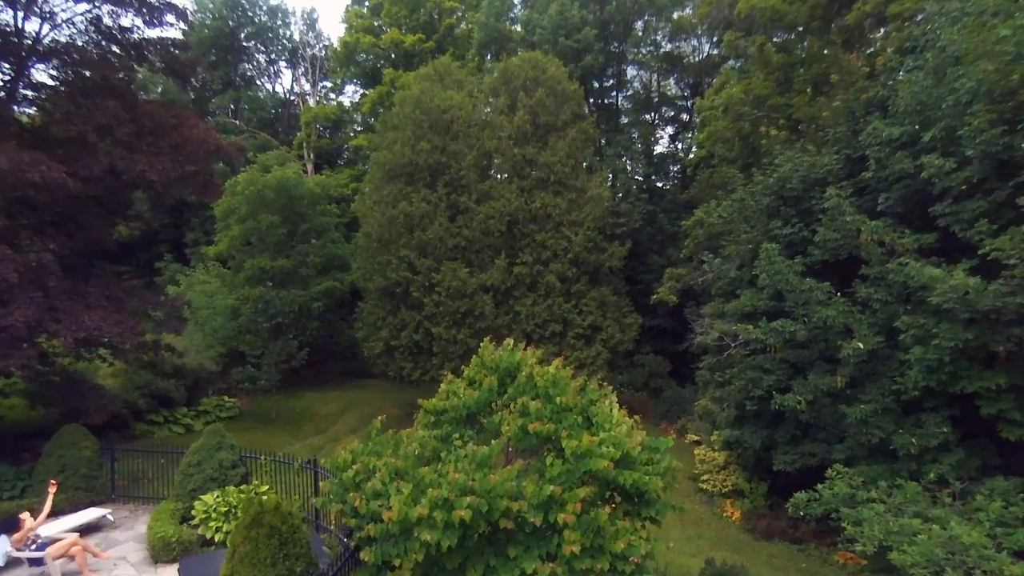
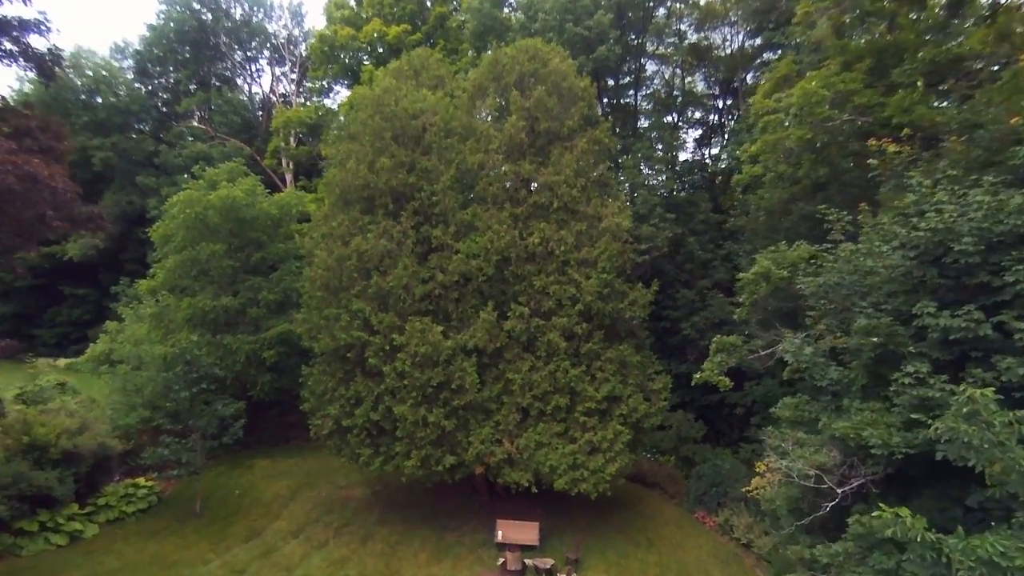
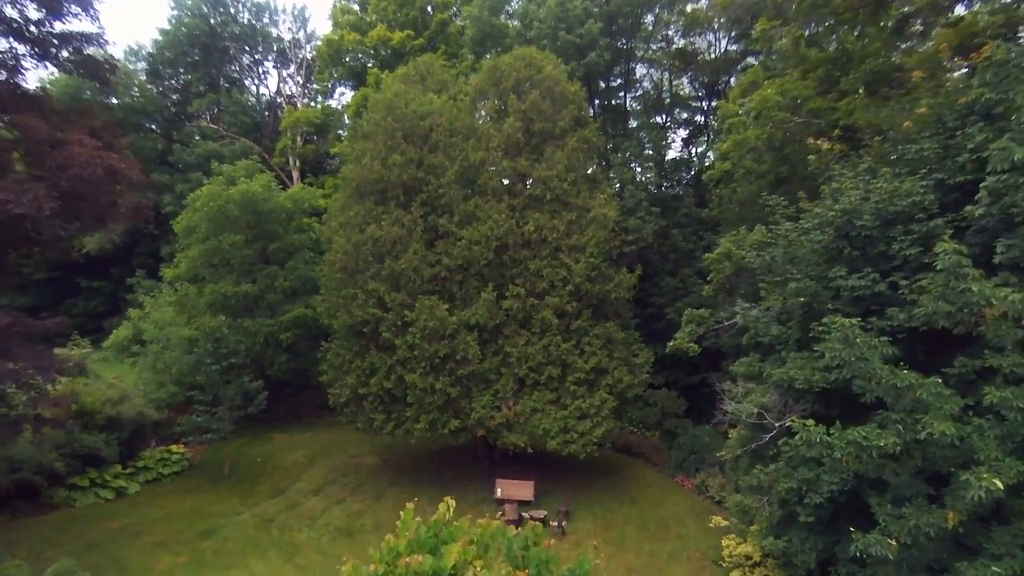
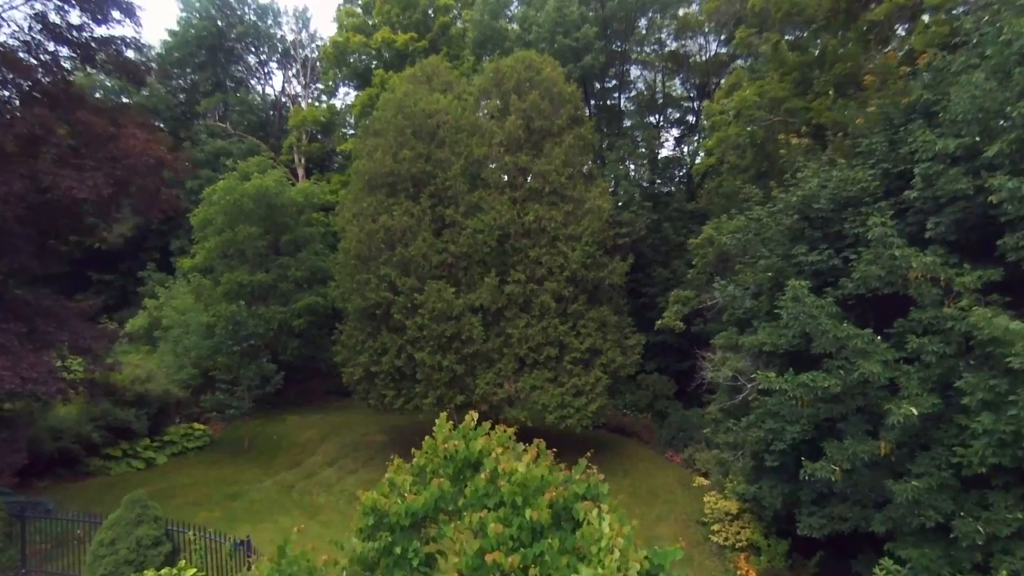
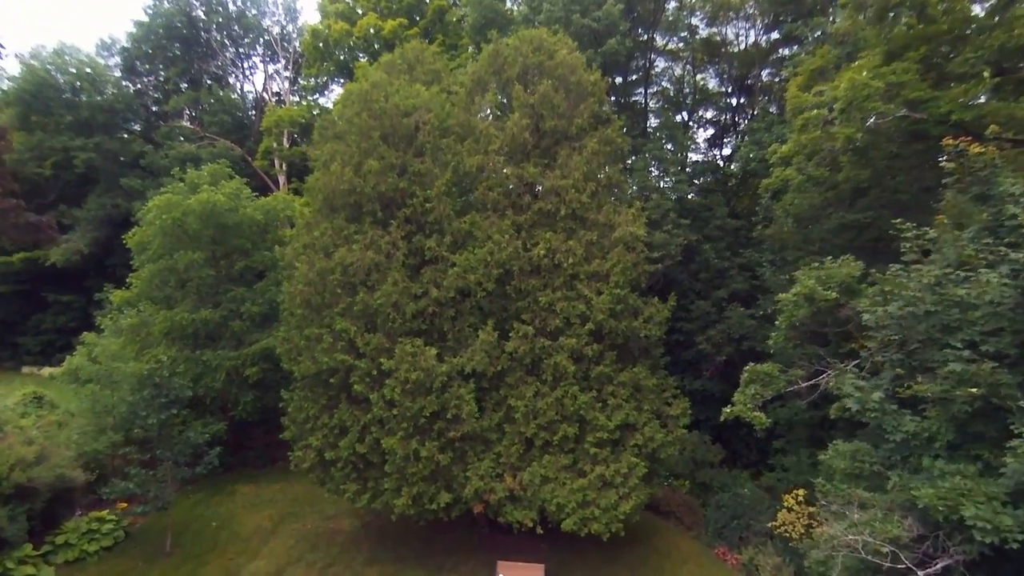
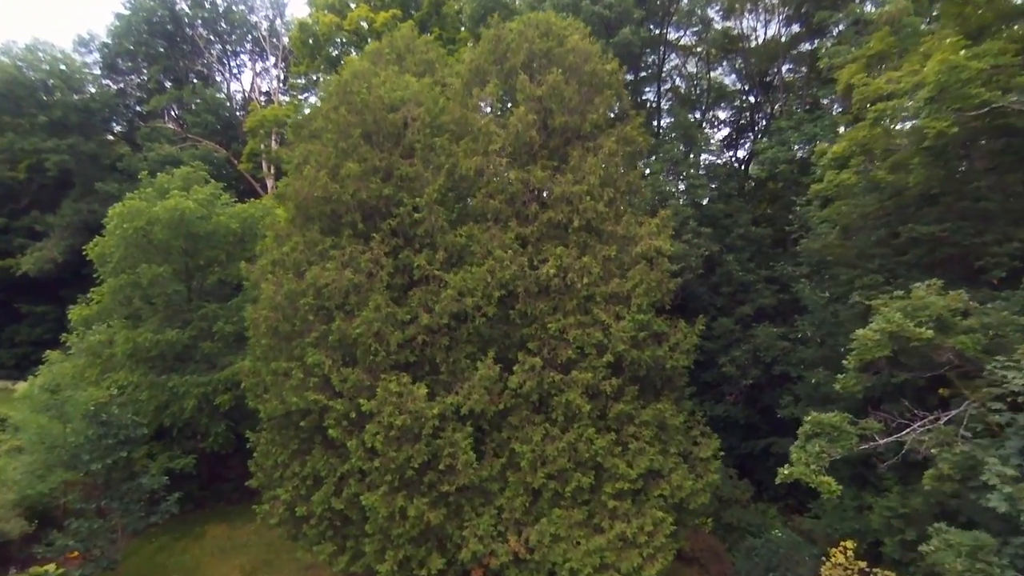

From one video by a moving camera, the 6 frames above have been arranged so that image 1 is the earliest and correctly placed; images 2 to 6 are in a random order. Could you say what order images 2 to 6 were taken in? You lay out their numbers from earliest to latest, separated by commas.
4, 3, 2, 5, 6
